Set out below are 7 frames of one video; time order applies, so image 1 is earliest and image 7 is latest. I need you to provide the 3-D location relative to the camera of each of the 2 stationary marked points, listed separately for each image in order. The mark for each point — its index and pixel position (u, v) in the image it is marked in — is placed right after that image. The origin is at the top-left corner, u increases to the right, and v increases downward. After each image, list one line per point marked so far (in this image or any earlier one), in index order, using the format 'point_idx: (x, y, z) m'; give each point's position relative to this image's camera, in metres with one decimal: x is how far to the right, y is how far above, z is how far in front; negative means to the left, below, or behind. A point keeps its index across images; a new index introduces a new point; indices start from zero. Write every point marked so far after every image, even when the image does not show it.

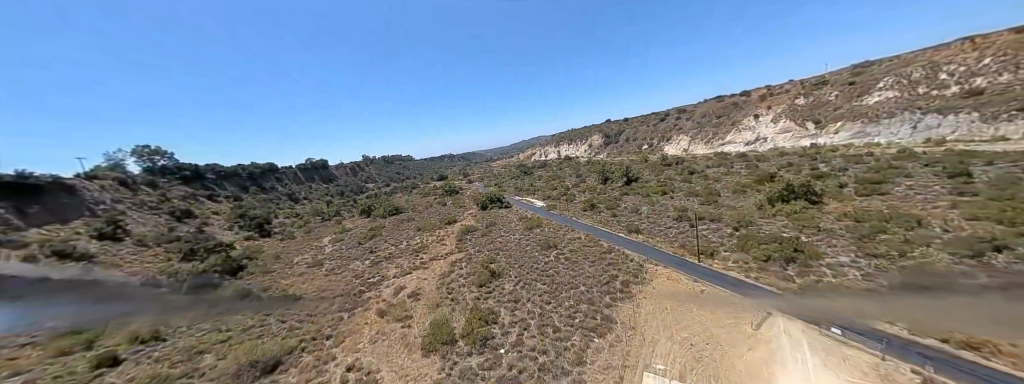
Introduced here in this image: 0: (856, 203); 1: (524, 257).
0: (+17.5, -0.5, +14.3) m
1: (+0.6, -3.3, +14.4) m
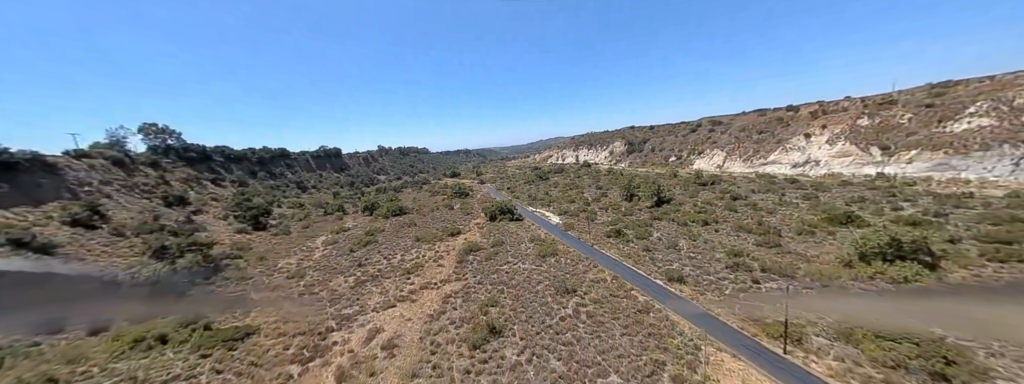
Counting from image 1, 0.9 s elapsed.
0: (+17.9, -3.0, +10.5) m
1: (+0.9, -4.5, +11.4) m
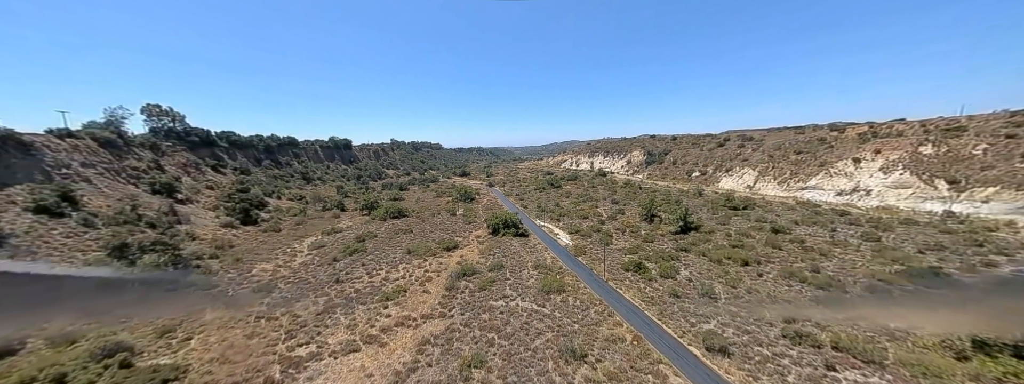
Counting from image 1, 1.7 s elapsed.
0: (+17.6, -5.3, +7.1) m
1: (+0.6, -5.6, +8.8) m
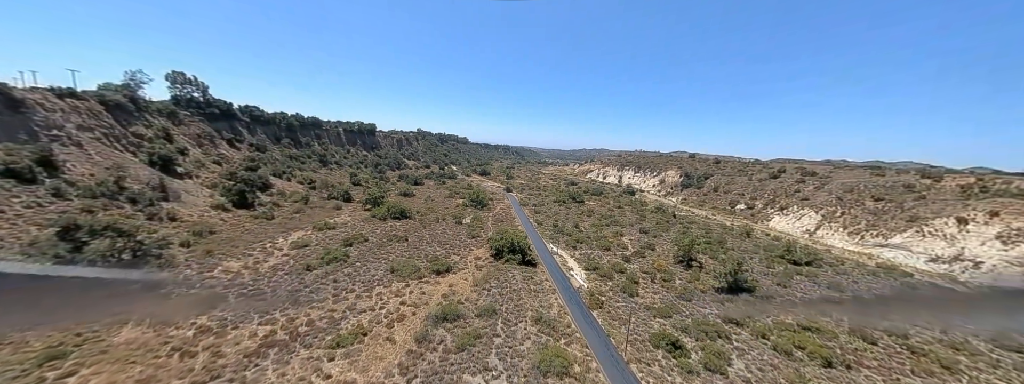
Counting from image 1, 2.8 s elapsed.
0: (+16.3, -8.8, +2.3) m
1: (-0.5, -7.0, +5.3) m
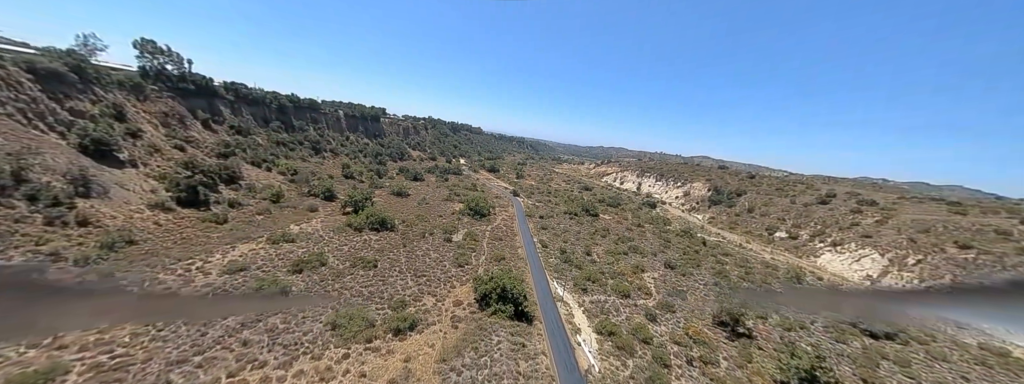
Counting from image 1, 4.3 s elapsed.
0: (+14.6, -12.2, -3.0) m
1: (-1.8, -9.0, +0.7) m
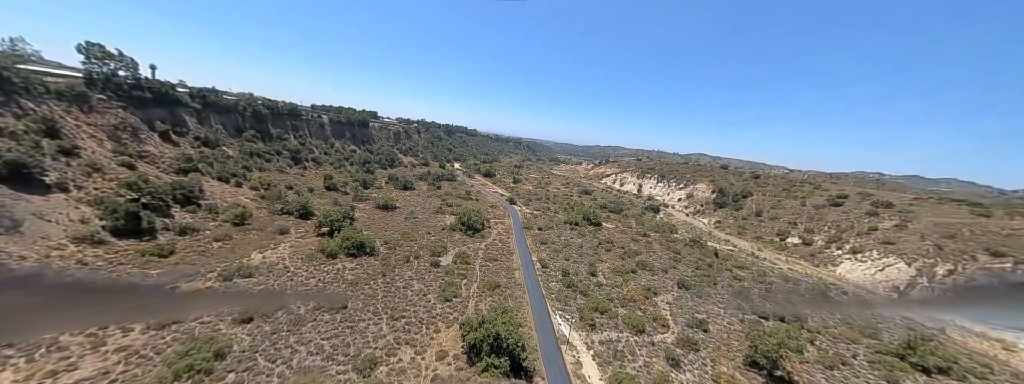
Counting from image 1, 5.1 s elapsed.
0: (+14.6, -13.2, -5.6) m
1: (-1.9, -10.3, -2.1) m
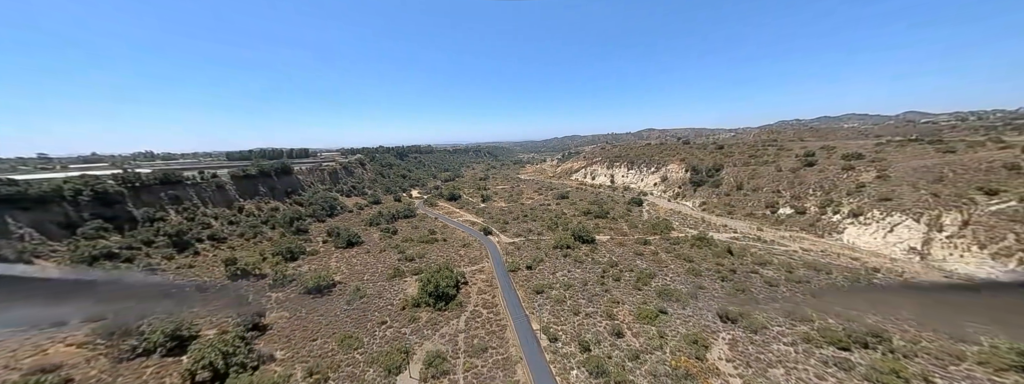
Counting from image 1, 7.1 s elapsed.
0: (+18.8, -12.9, -10.6) m
1: (+1.8, -13.4, -9.1) m
